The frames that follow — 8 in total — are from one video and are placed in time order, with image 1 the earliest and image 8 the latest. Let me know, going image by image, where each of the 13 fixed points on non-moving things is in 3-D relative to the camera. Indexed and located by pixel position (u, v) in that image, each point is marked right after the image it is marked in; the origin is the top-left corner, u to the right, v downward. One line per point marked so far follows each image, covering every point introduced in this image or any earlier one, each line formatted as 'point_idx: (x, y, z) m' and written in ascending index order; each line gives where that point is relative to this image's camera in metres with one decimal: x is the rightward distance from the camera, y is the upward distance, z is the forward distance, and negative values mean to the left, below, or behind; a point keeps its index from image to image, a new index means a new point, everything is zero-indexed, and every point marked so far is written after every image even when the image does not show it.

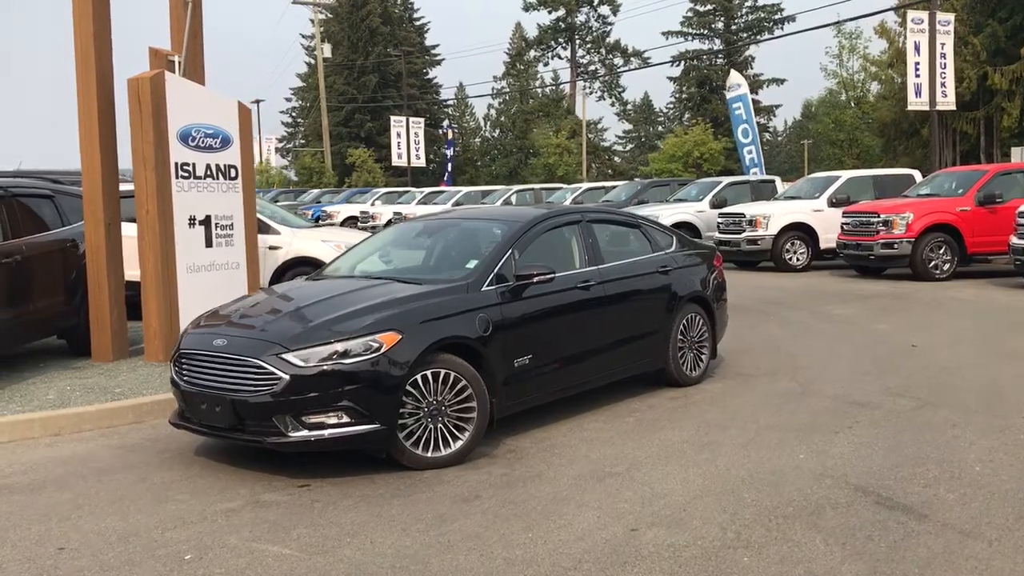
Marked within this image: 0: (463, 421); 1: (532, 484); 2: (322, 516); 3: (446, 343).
0: (-0.3, -0.8, +5.8) m
1: (+0.1, -1.1, +5.4) m
2: (-0.9, -1.1, +4.9) m
3: (-0.4, -0.3, +5.8) m
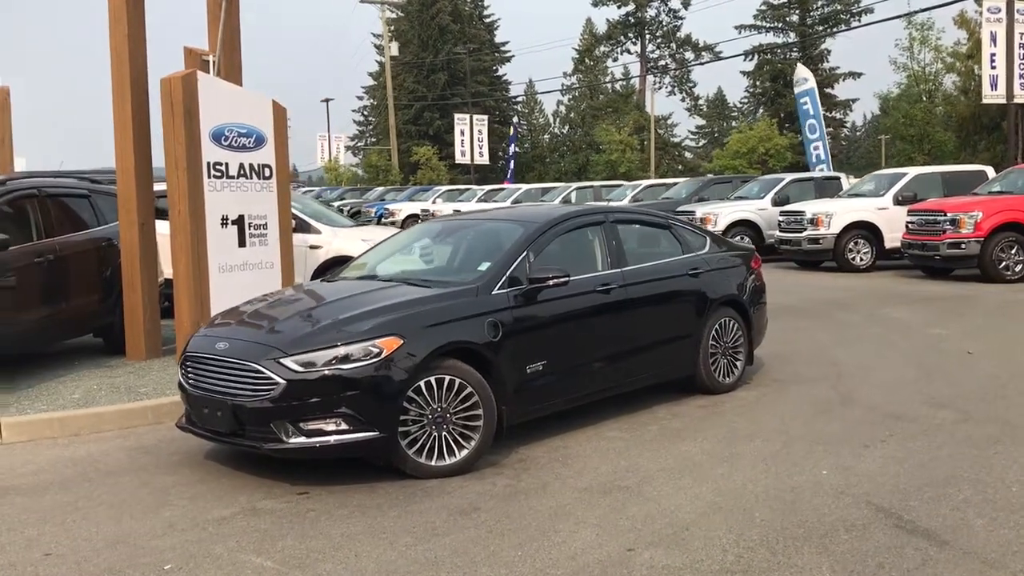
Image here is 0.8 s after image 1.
0: (-0.2, -0.8, +5.7) m
1: (+0.1, -1.1, +5.2) m
2: (-1.0, -1.1, +4.8) m
3: (-0.3, -0.3, +5.6) m
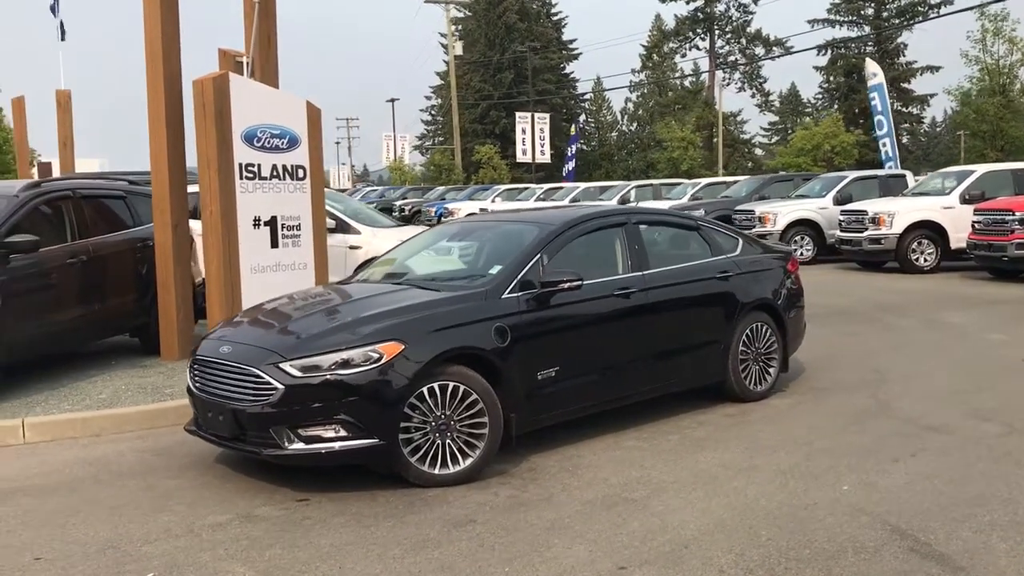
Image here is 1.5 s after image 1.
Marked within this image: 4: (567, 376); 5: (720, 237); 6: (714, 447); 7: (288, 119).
0: (-0.2, -0.8, +5.5) m
1: (+0.1, -1.1, +5.0) m
2: (-1.0, -1.2, +4.7) m
3: (-0.3, -0.4, +5.4) m
4: (+0.3, -0.5, +6.1) m
5: (+1.5, +0.4, +7.4) m
6: (+1.2, -1.0, +6.2) m
7: (-2.1, +1.6, +9.4) m
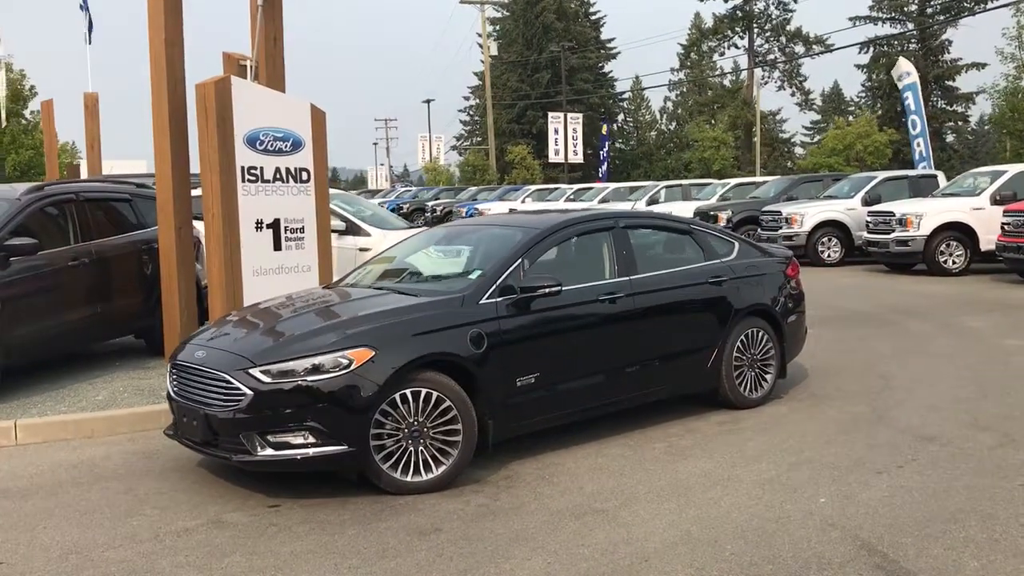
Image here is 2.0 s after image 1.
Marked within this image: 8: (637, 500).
0: (-0.3, -0.8, +5.5) m
1: (0.0, -1.1, +5.0) m
2: (-1.2, -1.2, +4.7) m
3: (-0.4, -0.4, +5.4) m
4: (+0.2, -0.6, +6.0) m
5: (+1.5, +0.3, +7.3) m
6: (+1.1, -1.0, +6.1) m
7: (-2.1, +1.5, +9.4) m
8: (+0.6, -1.1, +5.2) m
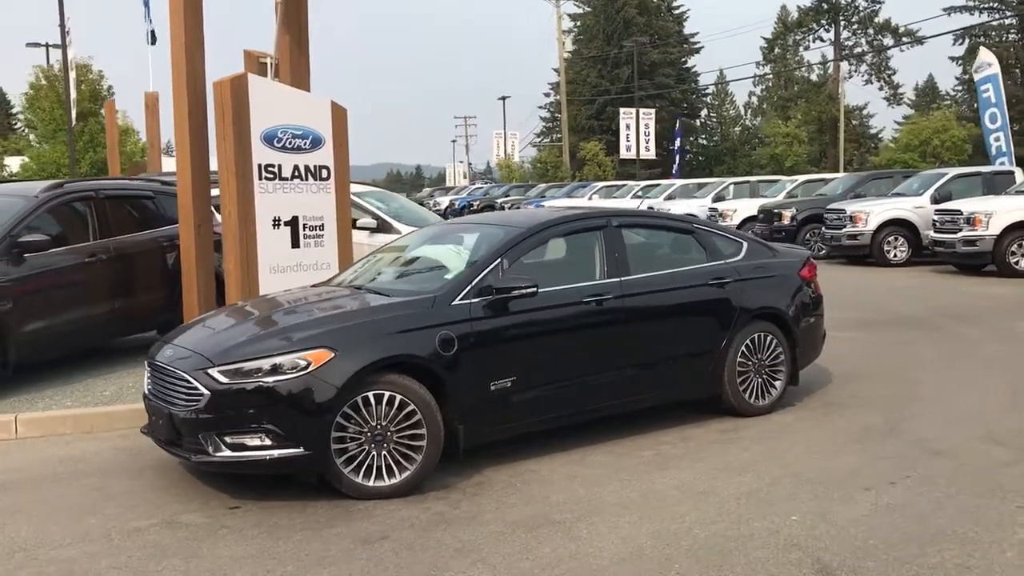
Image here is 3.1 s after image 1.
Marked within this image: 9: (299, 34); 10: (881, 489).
0: (-0.5, -0.9, +5.3) m
1: (-0.3, -1.1, +4.8) m
2: (-1.4, -1.2, +4.7) m
3: (-0.6, -0.4, +5.3) m
4: (+0.1, -0.6, +5.8) m
5: (+1.4, +0.3, +7.0) m
6: (+1.0, -1.0, +5.8) m
7: (-1.9, +1.6, +9.4) m
8: (+0.4, -1.1, +5.0) m
9: (-2.1, +2.5, +9.7) m
10: (+1.9, -1.0, +5.2) m
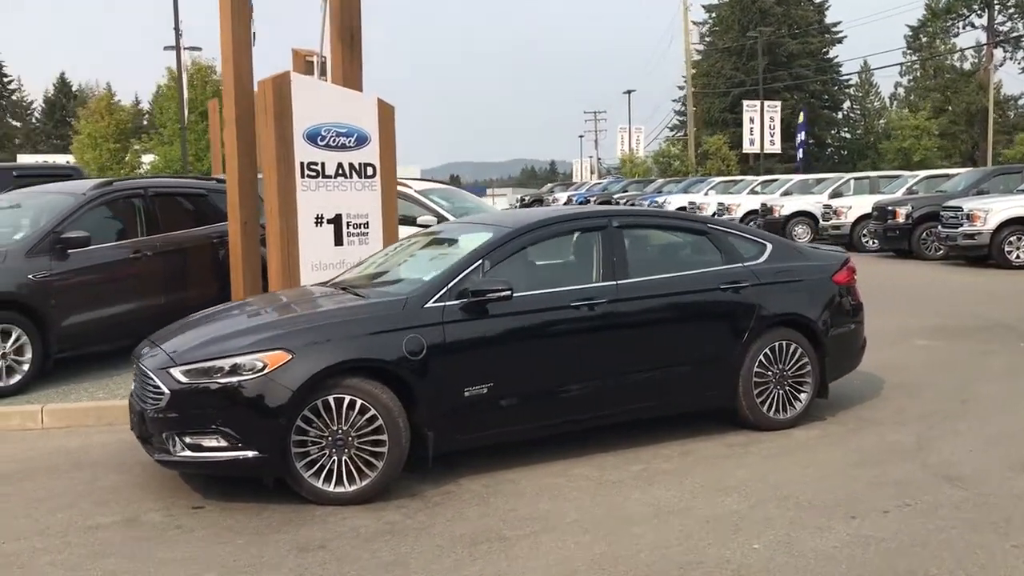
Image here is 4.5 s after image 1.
0: (-0.7, -0.9, +5.2) m
1: (-0.5, -1.2, +4.7) m
2: (-1.7, -1.2, +4.7) m
3: (-0.8, -0.4, +5.2) m
4: (0.0, -0.6, +5.6) m
5: (+1.5, +0.3, +6.6) m
6: (+0.9, -1.1, +5.5) m
7: (-1.5, +1.6, +9.4) m
8: (+0.2, -1.1, +4.7) m
9: (-1.6, +2.5, +9.8) m
10: (+1.7, -1.1, +4.7) m
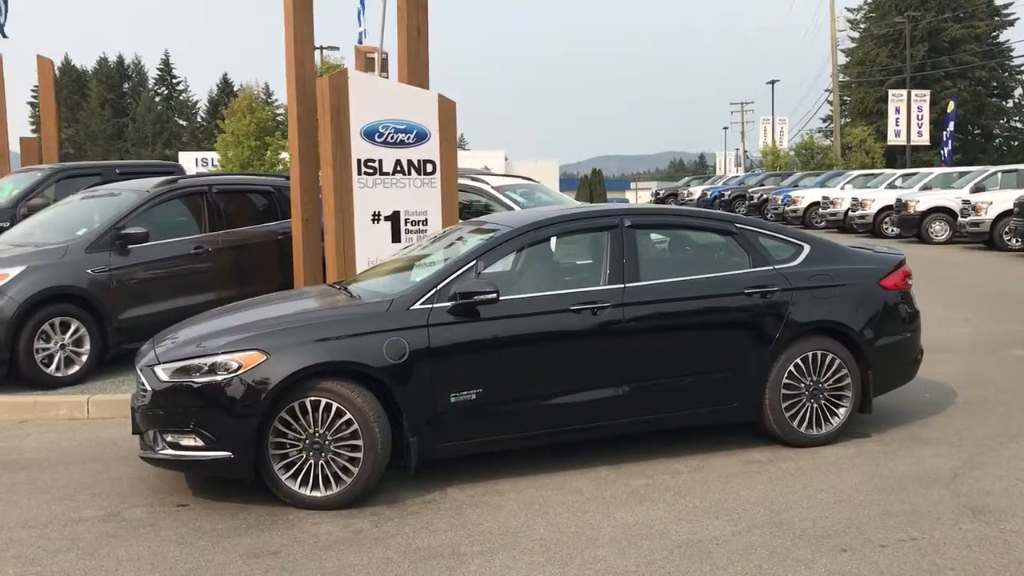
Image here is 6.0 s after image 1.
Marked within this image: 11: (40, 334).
0: (-0.8, -0.9, +5.1) m
1: (-0.7, -1.2, +4.5) m
2: (-1.8, -1.2, +4.7) m
3: (-0.9, -0.4, +5.1) m
4: (-0.1, -0.6, +5.4) m
5: (+1.6, +0.3, +6.1) m
6: (+0.8, -1.1, +5.1) m
7: (-0.9, +1.6, +9.3) m
8: (0.0, -1.2, +4.5) m
9: (-1.0, +2.6, +9.7) m
10: (+1.5, -1.1, +4.2) m
11: (-3.7, -0.4, +7.8) m
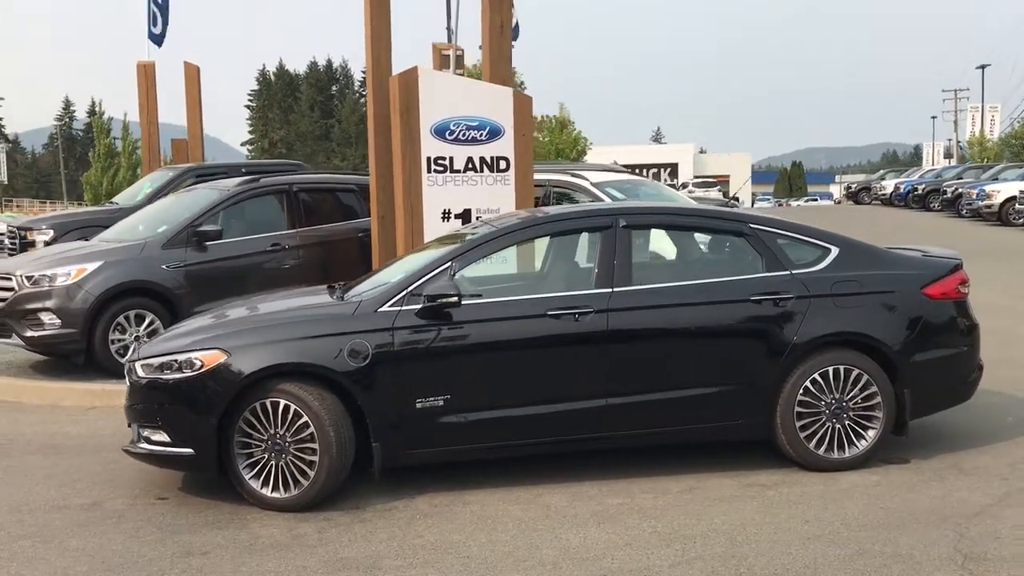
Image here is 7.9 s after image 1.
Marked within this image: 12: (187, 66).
0: (-1.0, -0.9, +5.0) m
1: (-1.0, -1.2, +4.5) m
2: (-2.1, -1.2, +4.9) m
3: (-1.1, -0.4, +5.0) m
4: (-0.2, -0.6, +5.2) m
5: (+1.6, +0.2, +5.5) m
6: (+0.6, -1.1, +4.7) m
7: (-0.2, +1.6, +9.2) m
8: (-0.3, -1.2, +4.2) m
9: (-0.2, +2.6, +9.6) m
10: (+1.1, -1.2, +3.7) m
11: (-3.3, -0.3, +8.2) m
12: (-4.9, +3.4, +15.1) m
